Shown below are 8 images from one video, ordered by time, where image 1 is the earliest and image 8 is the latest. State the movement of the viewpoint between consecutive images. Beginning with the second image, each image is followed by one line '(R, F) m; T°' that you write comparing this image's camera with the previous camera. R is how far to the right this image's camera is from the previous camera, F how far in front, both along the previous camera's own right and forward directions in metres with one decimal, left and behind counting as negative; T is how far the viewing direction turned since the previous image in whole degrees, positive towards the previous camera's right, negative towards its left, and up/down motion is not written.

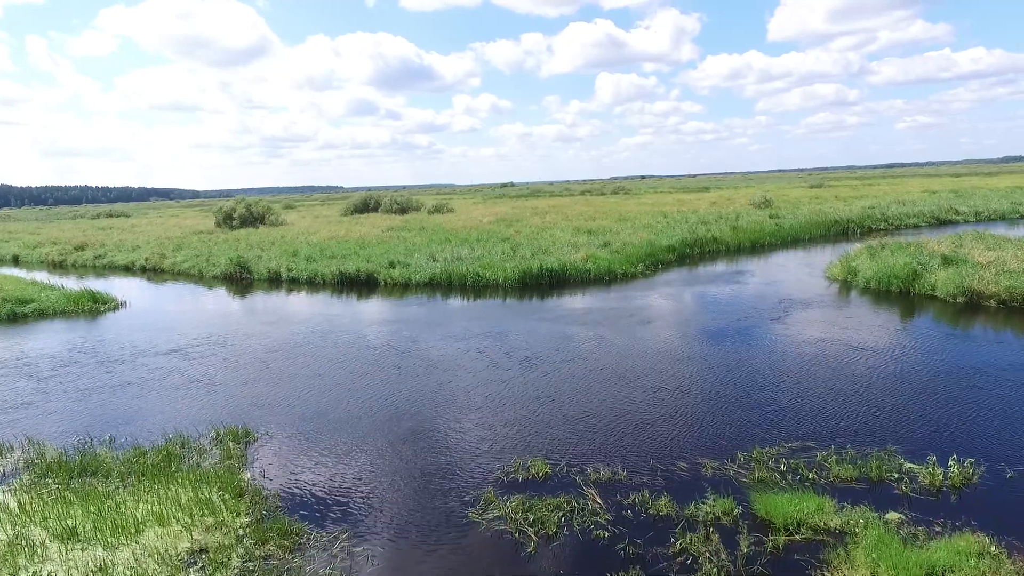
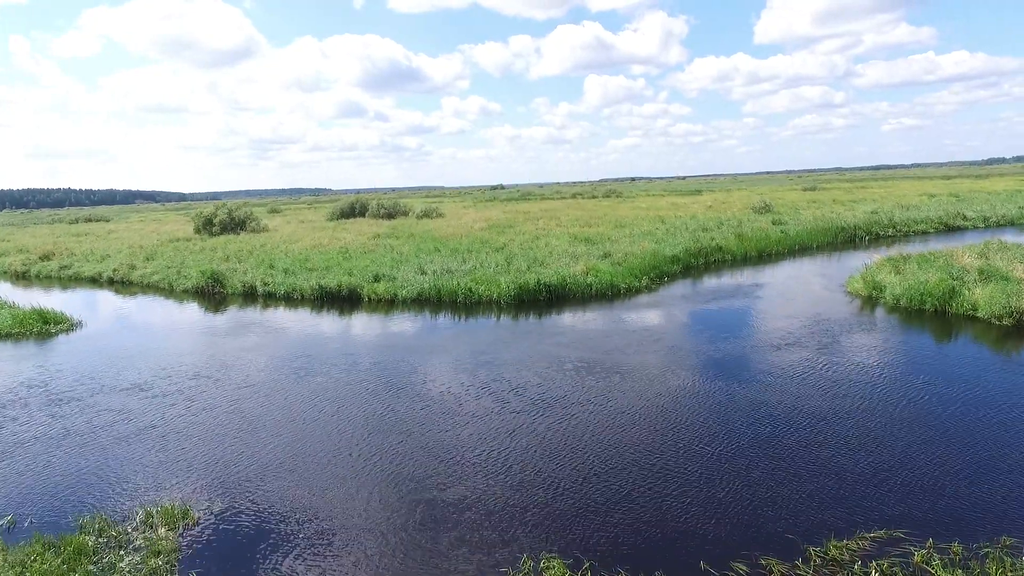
(-0.2, +1.7) m; +1°
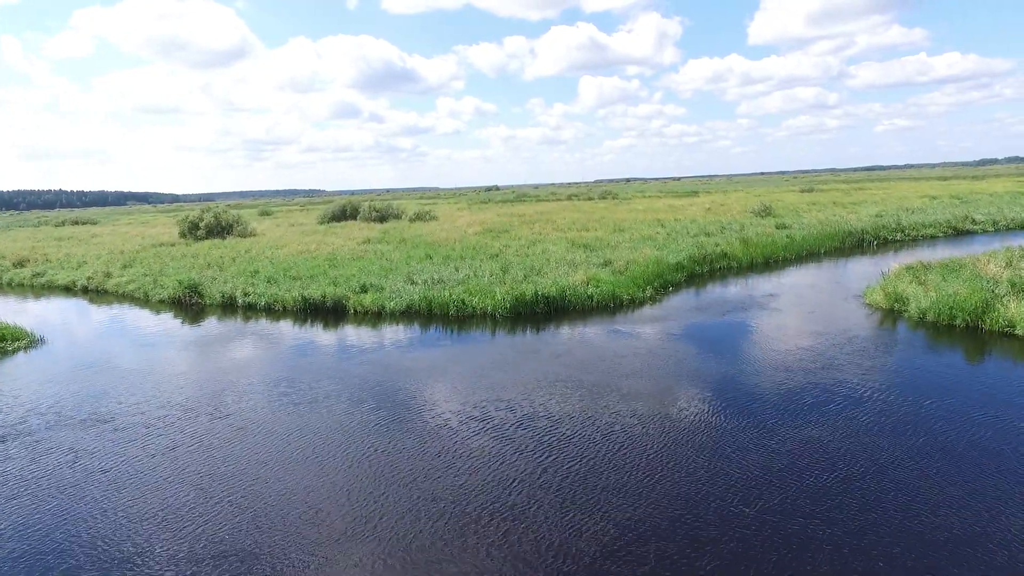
(0.0, +1.2) m; 0°
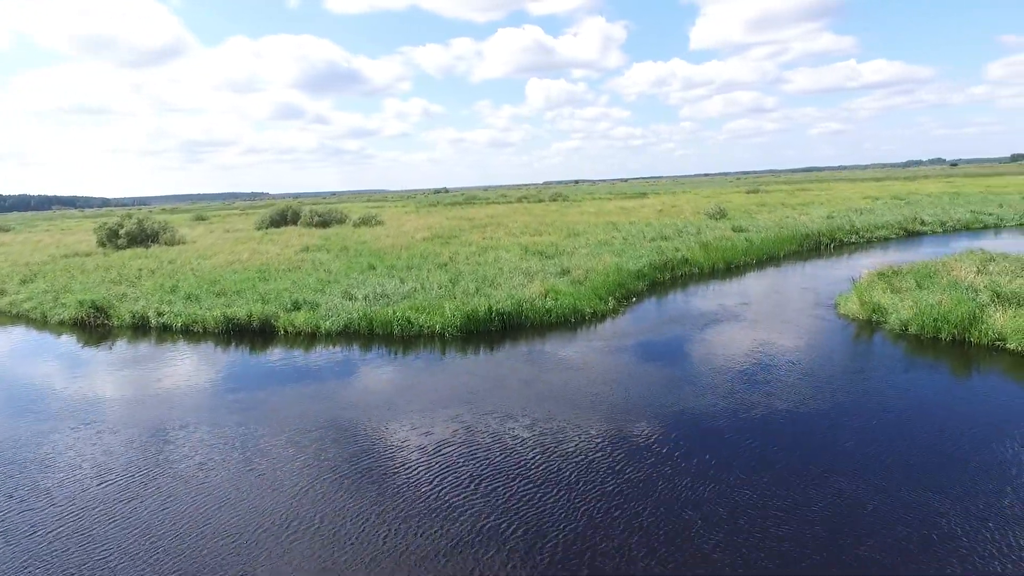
(0.0, +1.7) m; +5°
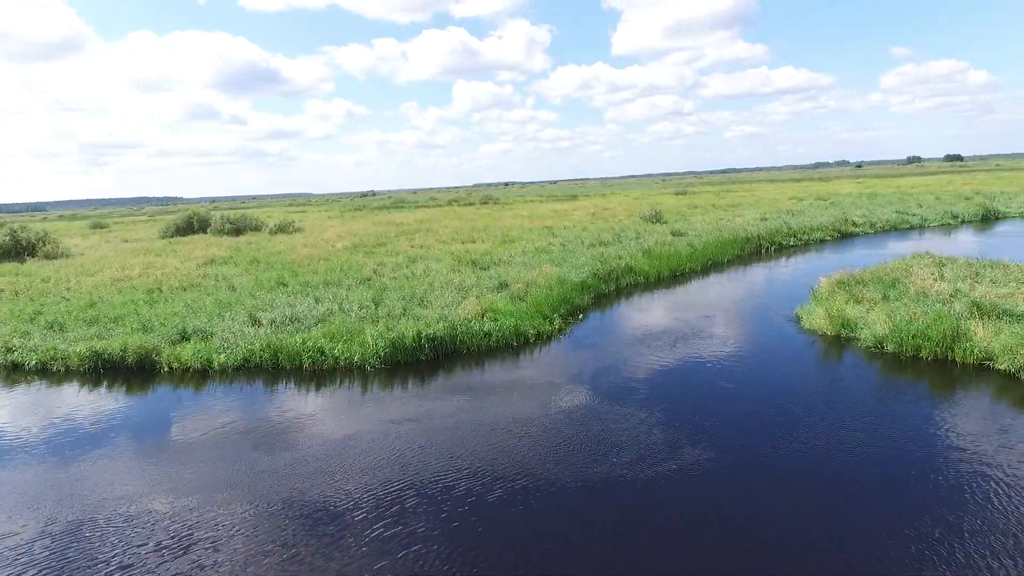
(0.0, +2.2) m; +6°
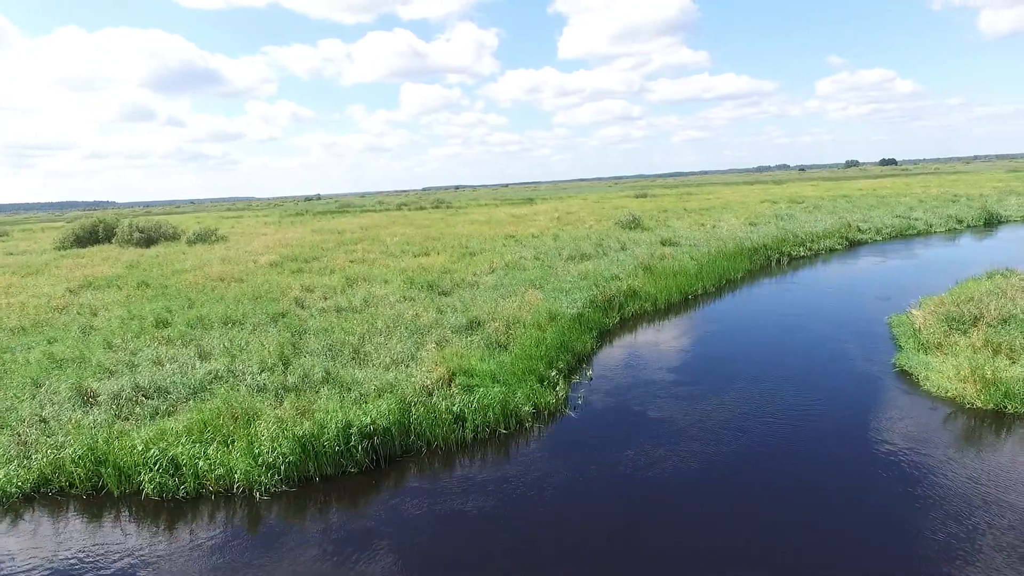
(-0.5, +5.3) m; +5°
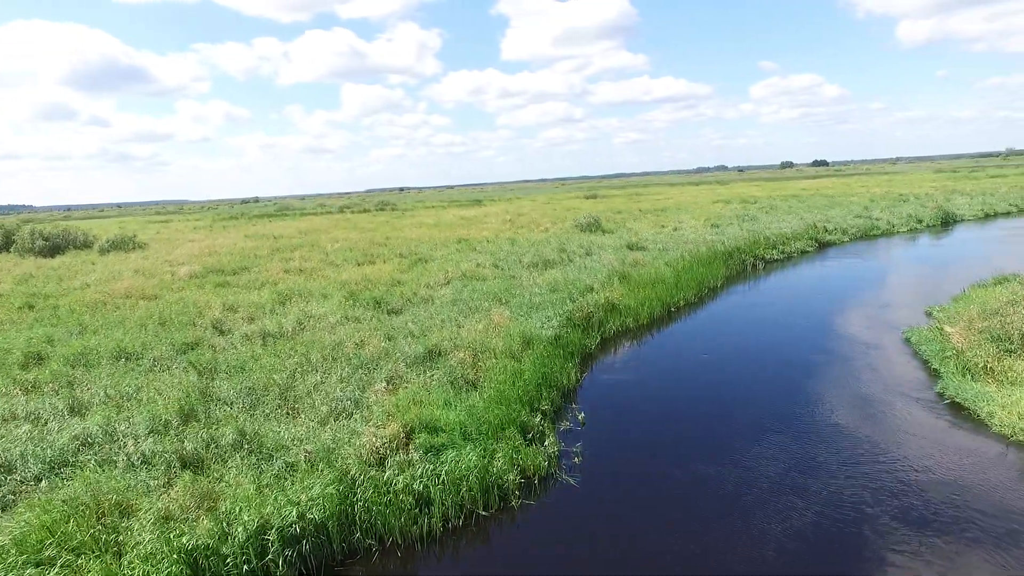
(-0.4, +2.4) m; +5°
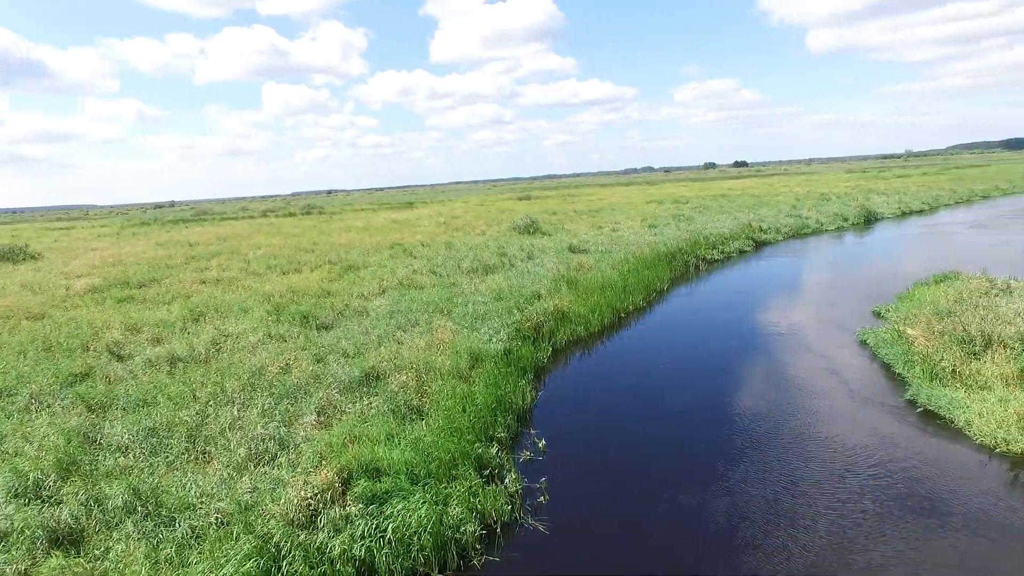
(-0.2, +1.1) m; +6°
